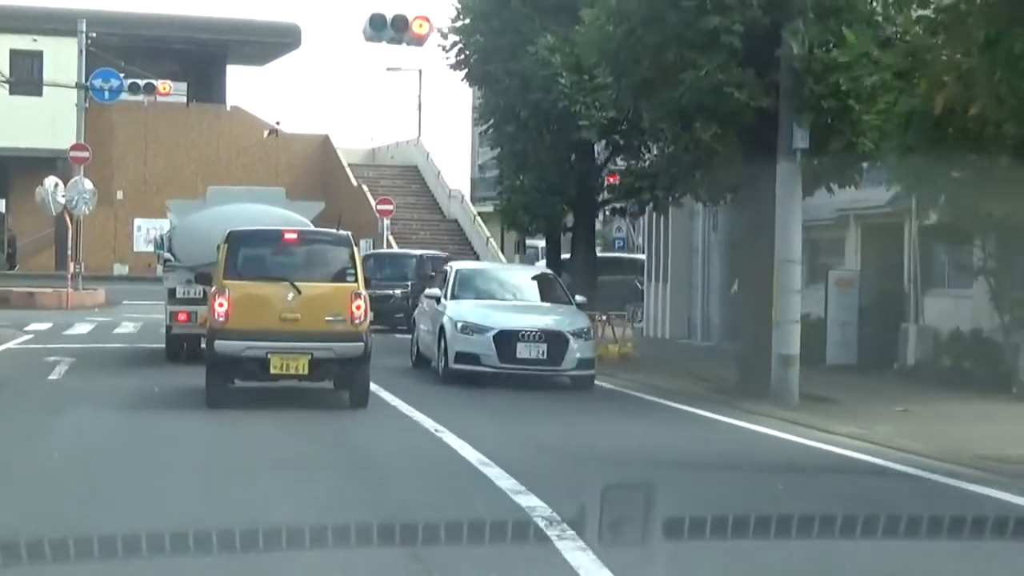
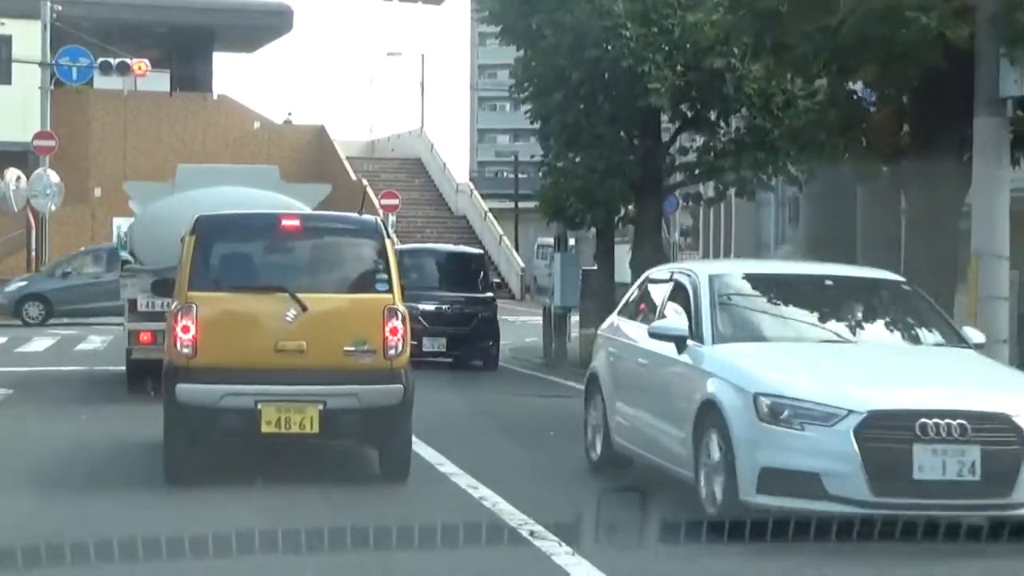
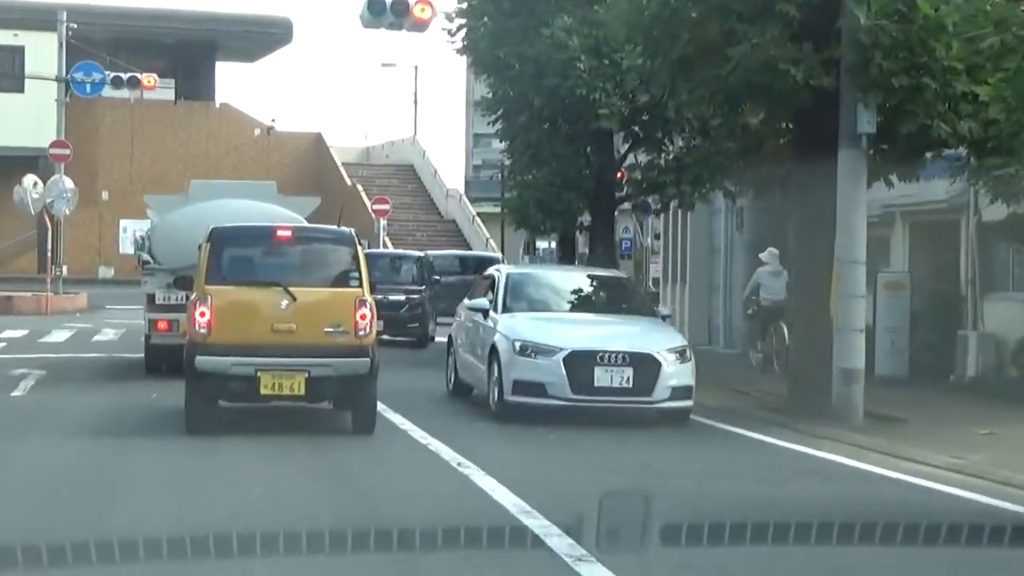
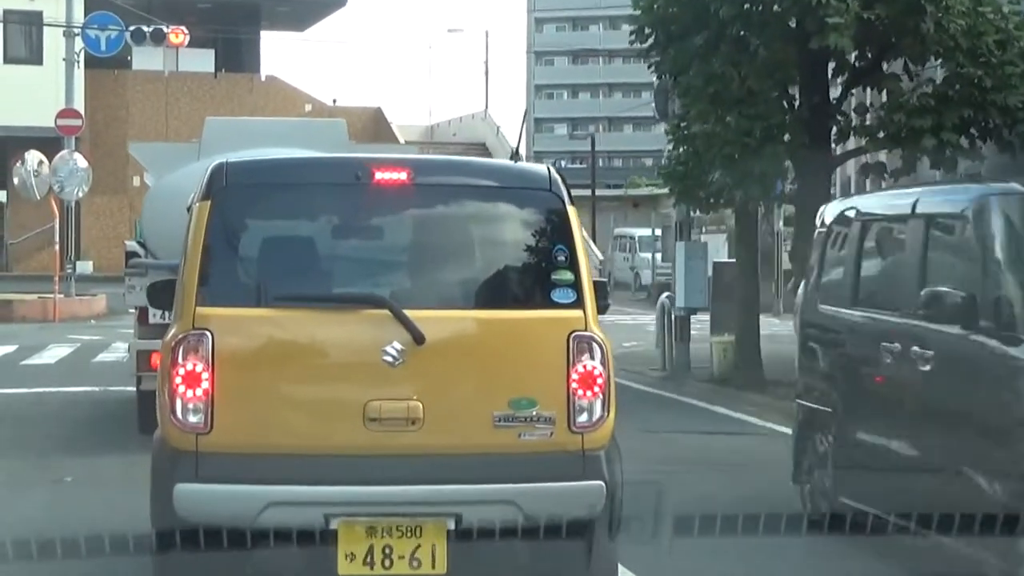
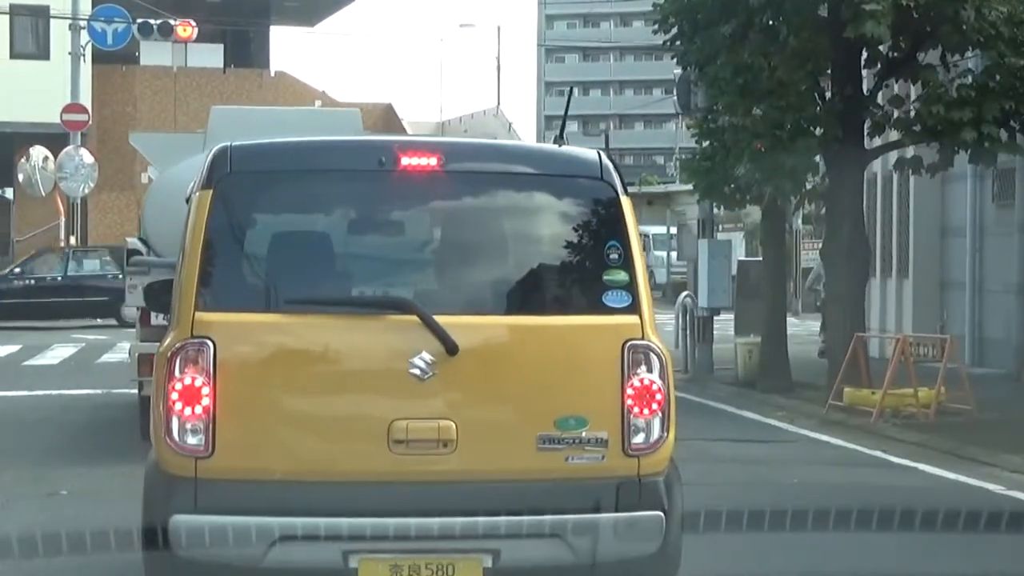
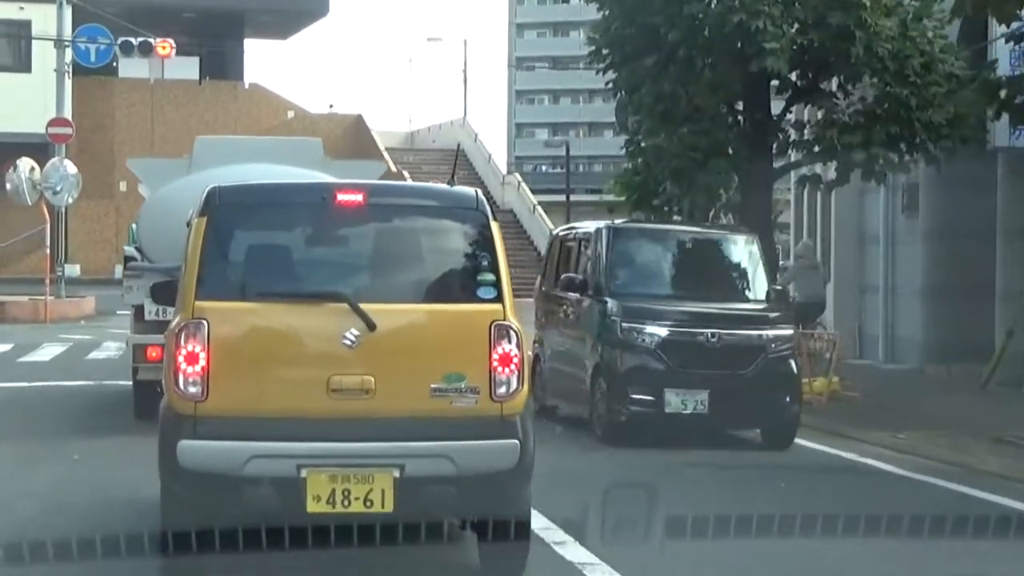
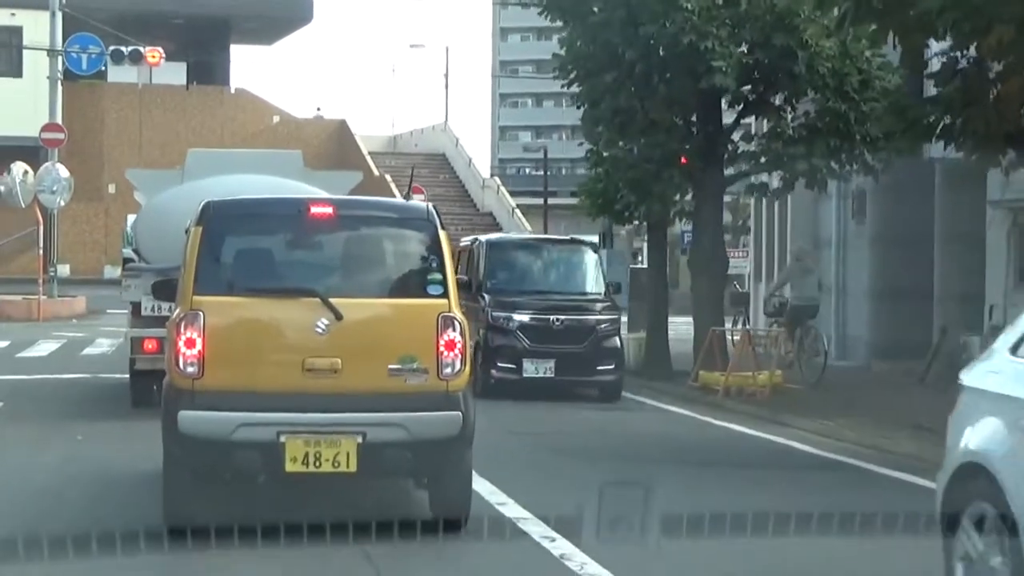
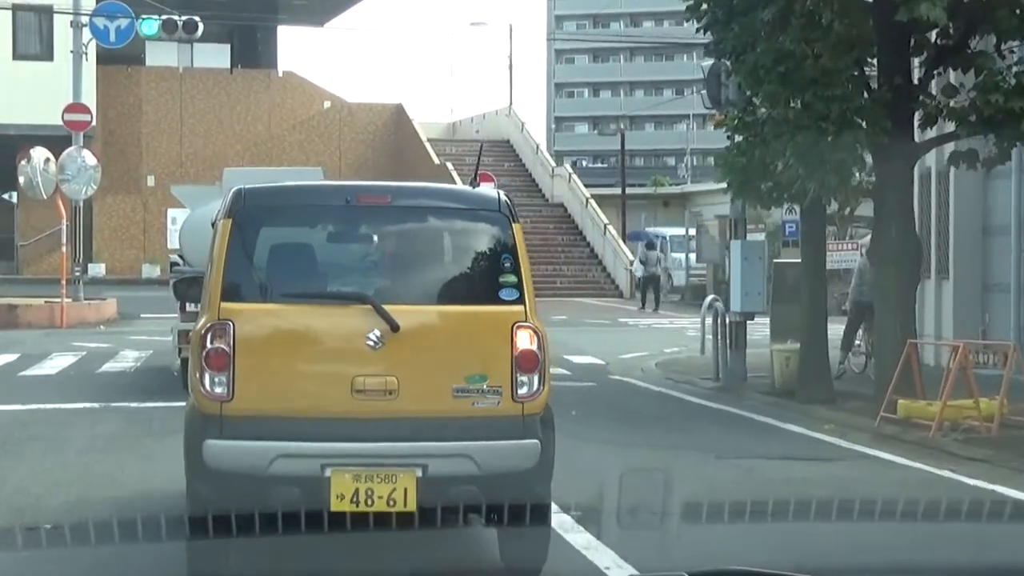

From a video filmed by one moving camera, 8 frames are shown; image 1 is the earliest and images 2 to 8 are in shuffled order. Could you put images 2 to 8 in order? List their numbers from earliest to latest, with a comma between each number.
3, 2, 7, 6, 4, 5, 8
